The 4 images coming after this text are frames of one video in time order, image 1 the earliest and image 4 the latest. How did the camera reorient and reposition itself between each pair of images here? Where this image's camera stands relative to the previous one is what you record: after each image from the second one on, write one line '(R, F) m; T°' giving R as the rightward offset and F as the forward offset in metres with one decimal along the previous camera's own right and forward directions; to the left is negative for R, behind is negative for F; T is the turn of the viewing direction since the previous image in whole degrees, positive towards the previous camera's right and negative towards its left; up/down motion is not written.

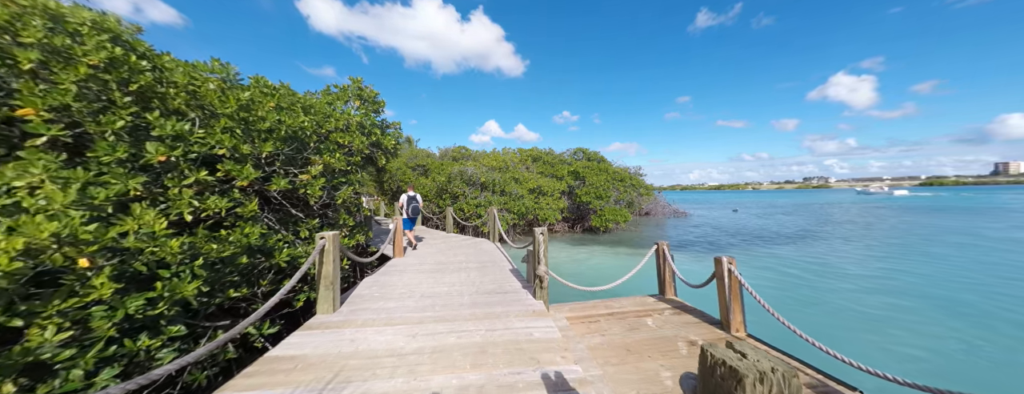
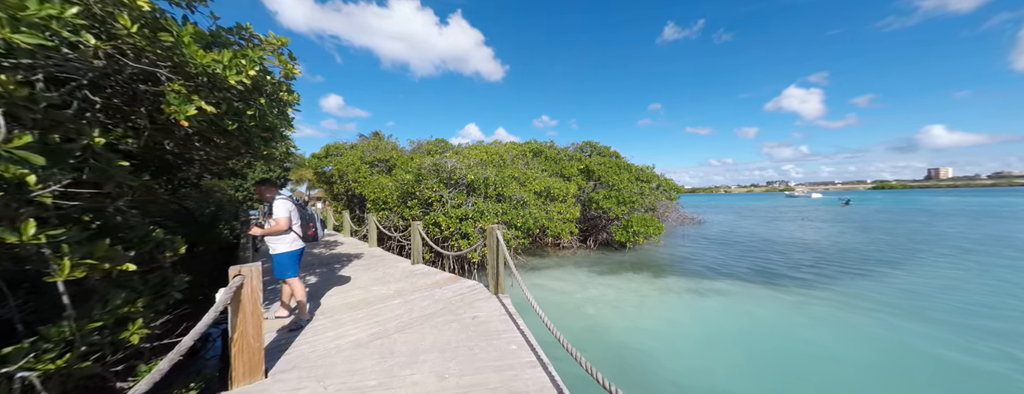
(-0.6, +4.1) m; +4°
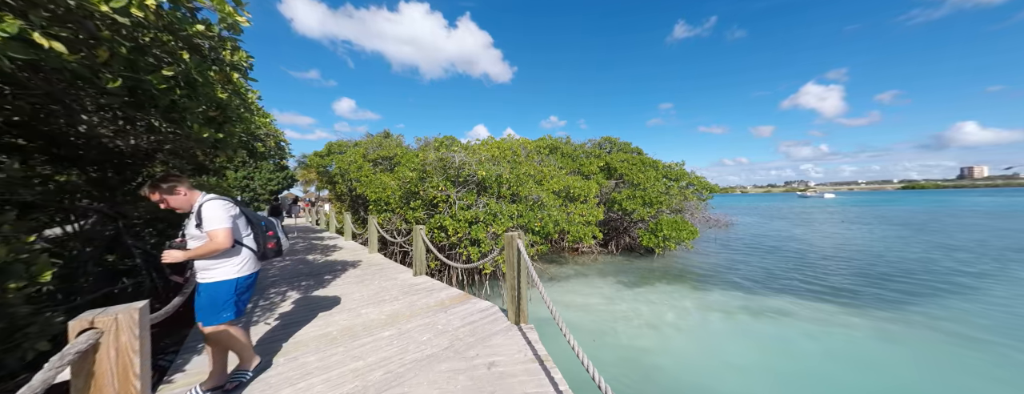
(-0.2, +1.1) m; -2°
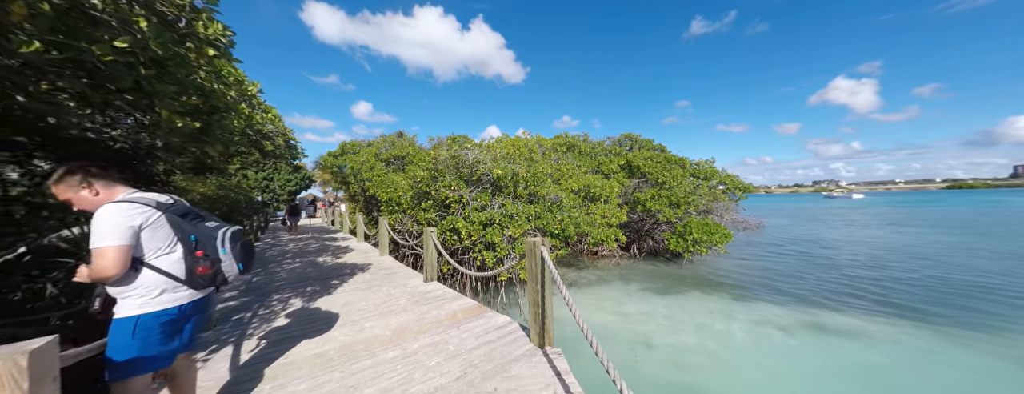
(-0.1, +0.5) m; -3°
